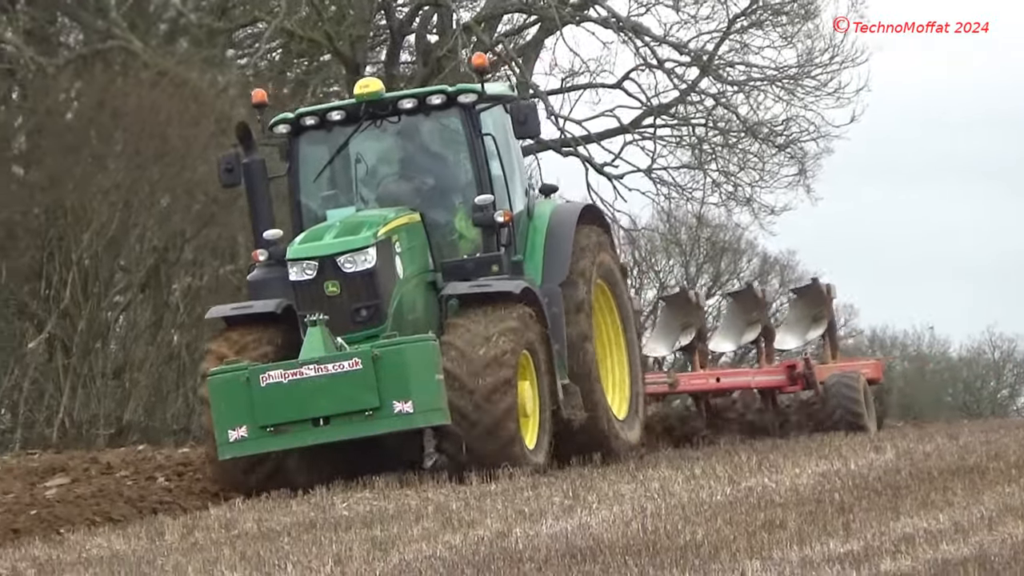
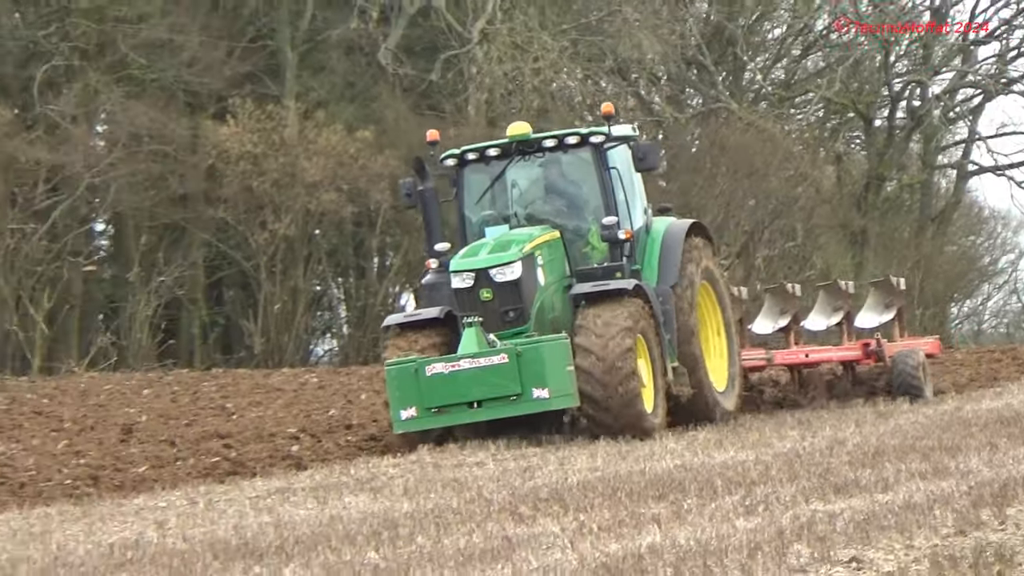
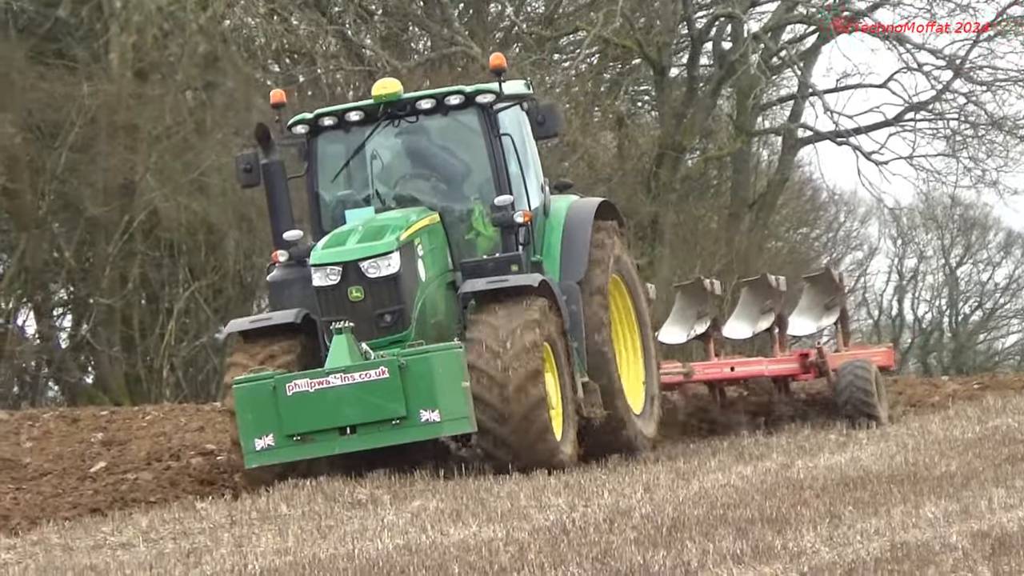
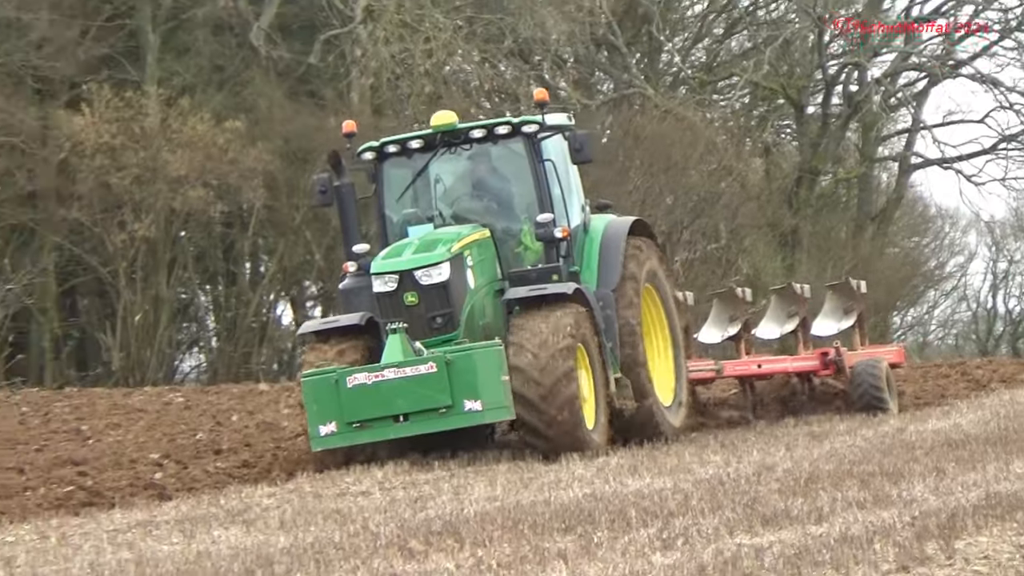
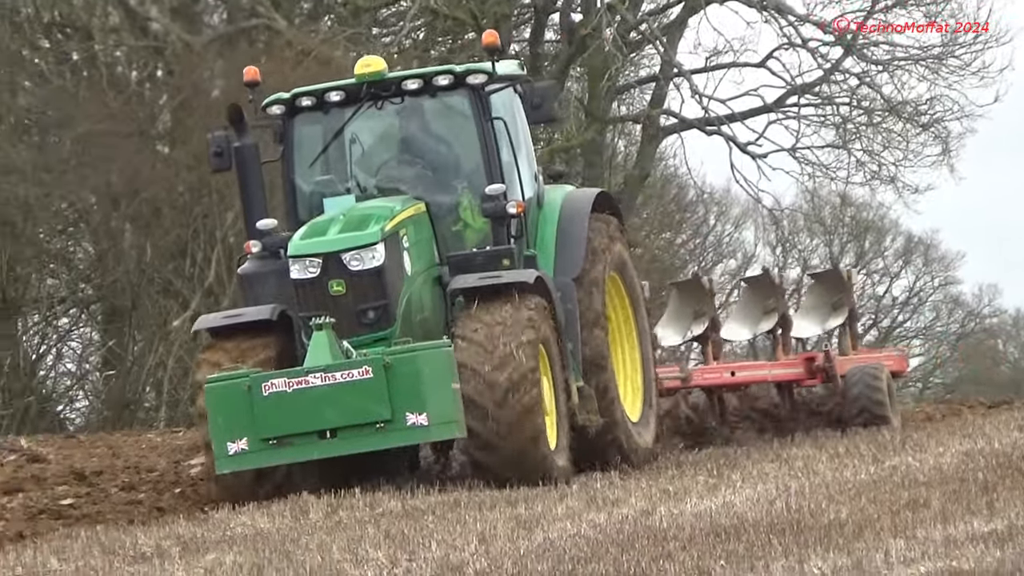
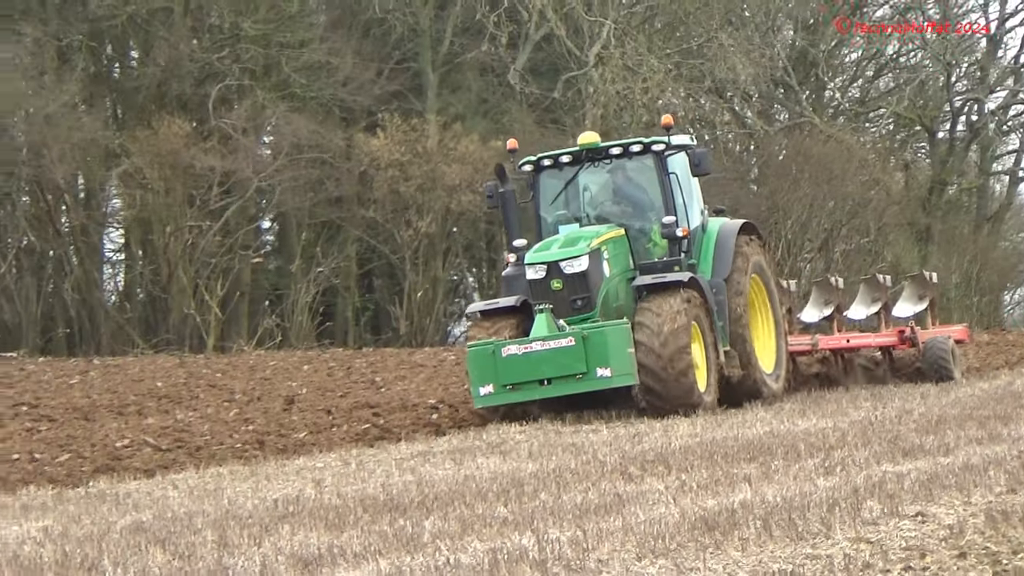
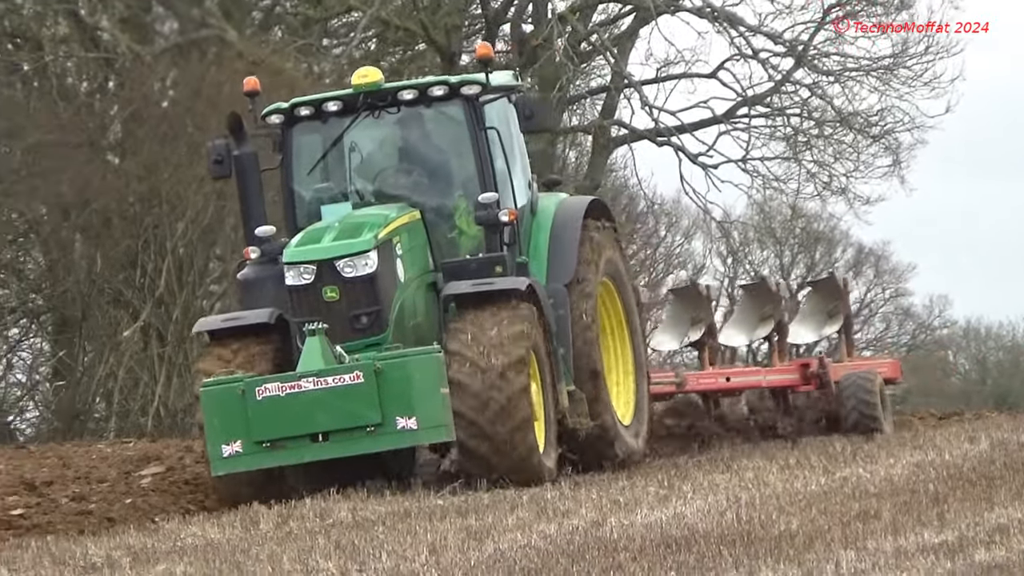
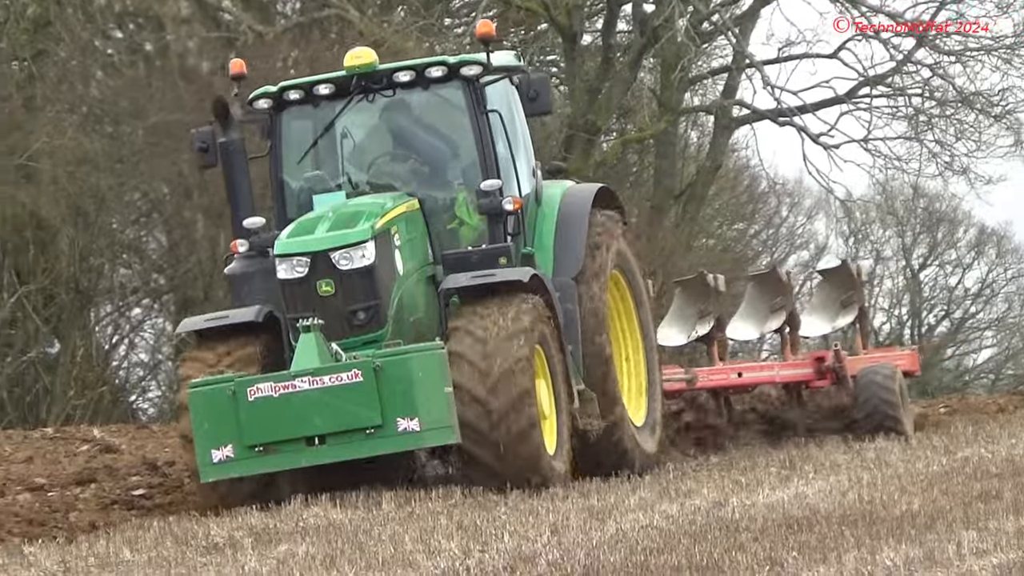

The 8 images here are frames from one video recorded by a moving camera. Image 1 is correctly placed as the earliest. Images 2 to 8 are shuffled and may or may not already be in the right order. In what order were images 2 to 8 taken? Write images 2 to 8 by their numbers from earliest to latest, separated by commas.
7, 5, 8, 3, 4, 2, 6
